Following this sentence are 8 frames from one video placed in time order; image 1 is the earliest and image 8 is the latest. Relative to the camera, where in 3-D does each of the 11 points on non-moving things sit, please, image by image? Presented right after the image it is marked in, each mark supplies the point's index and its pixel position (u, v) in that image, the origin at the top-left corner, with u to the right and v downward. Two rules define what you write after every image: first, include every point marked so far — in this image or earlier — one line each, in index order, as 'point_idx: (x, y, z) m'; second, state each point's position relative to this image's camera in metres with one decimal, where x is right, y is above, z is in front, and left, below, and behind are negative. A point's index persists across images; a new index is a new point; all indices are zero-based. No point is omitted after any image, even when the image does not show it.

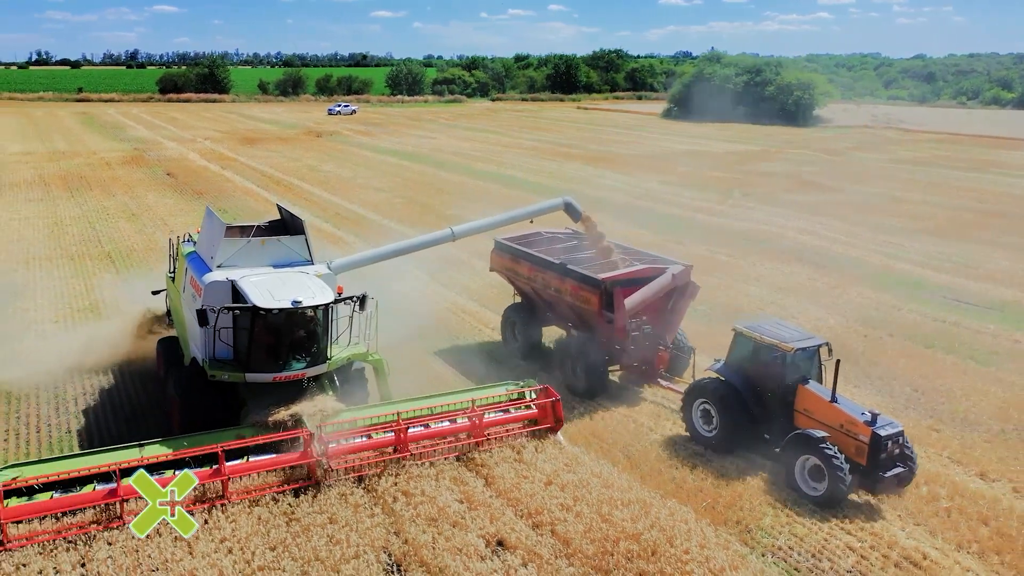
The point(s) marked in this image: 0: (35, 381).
0: (-6.2, -1.2, +10.8) m
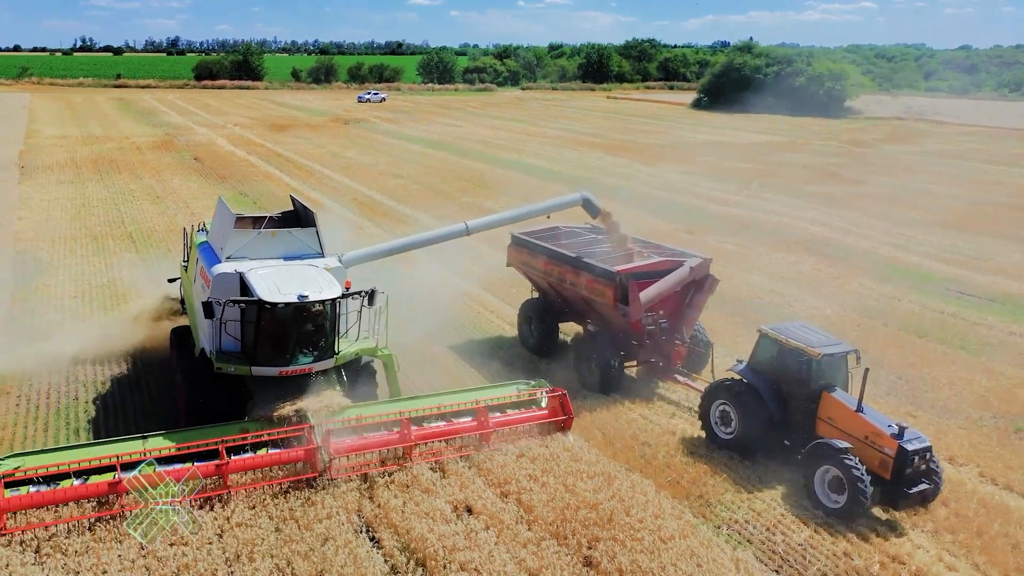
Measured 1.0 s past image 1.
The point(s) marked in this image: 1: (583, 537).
0: (-6.4, -0.9, +11.4) m
1: (+0.6, -2.1, +6.8) m
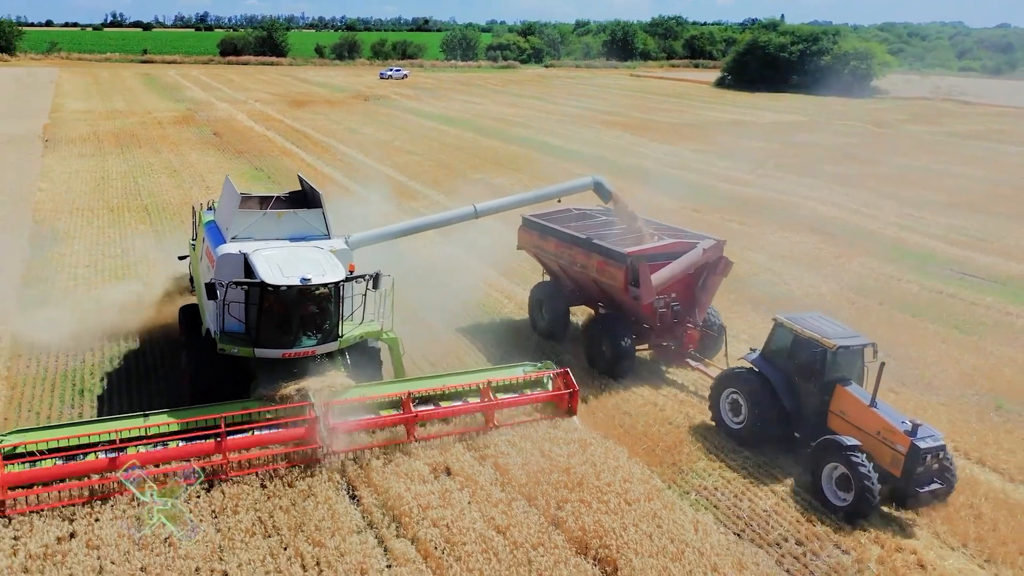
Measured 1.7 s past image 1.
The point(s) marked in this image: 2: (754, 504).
0: (-6.5, -0.4, +11.8) m
1: (+0.3, -1.8, +7.1) m
2: (+2.2, -2.0, +7.6) m
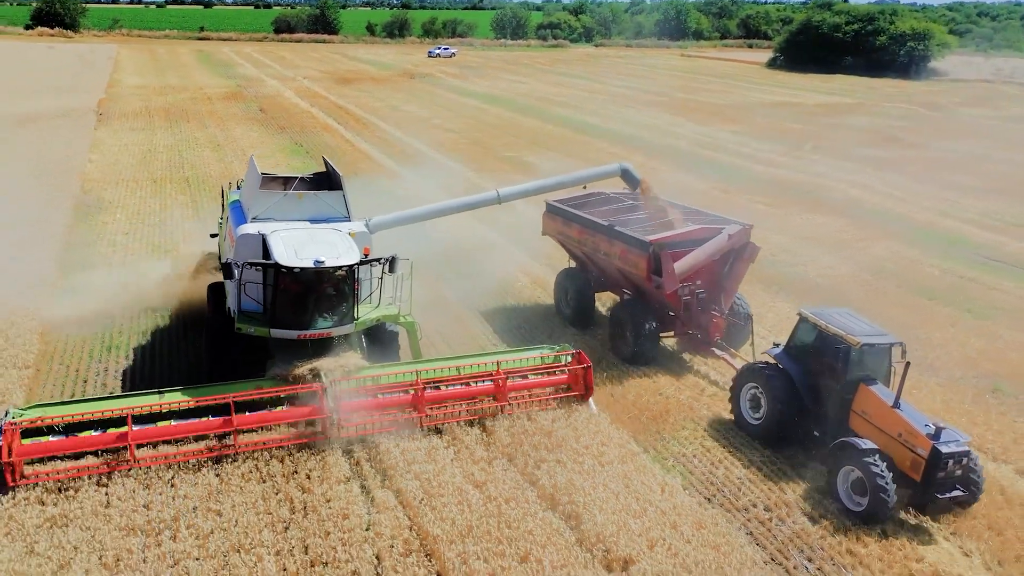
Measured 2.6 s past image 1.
0: (-6.3, +0.1, +12.5) m
1: (+0.2, -1.6, +7.5) m
2: (+2.0, -1.7, +7.8) m
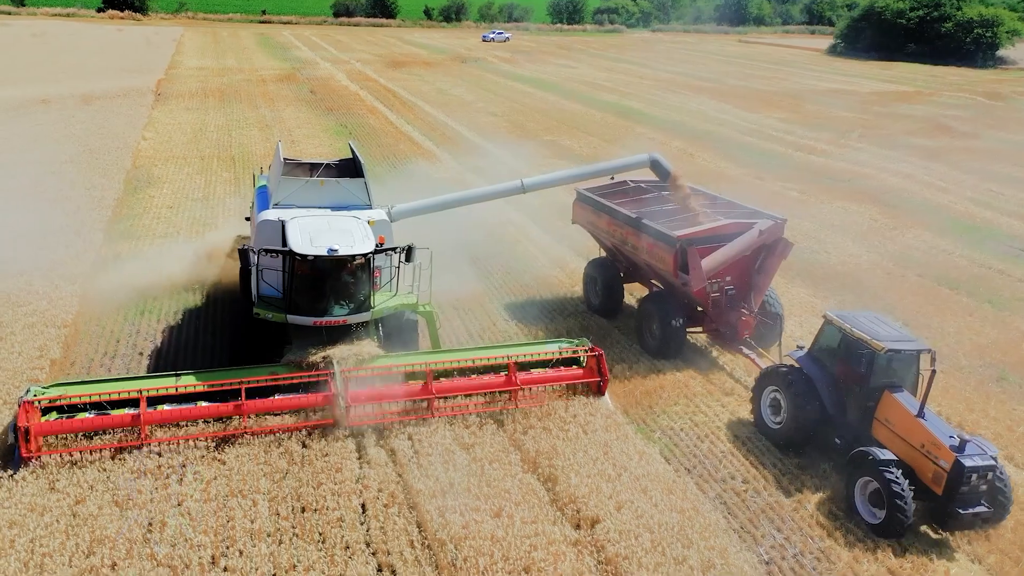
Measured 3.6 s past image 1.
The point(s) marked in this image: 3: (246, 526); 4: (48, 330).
0: (-6.0, +0.6, +13.3) m
1: (+0.1, -1.3, +7.8) m
2: (+2.0, -1.5, +8.1) m
3: (-2.0, -1.8, +6.3) m
4: (-5.5, -0.5, +9.8) m
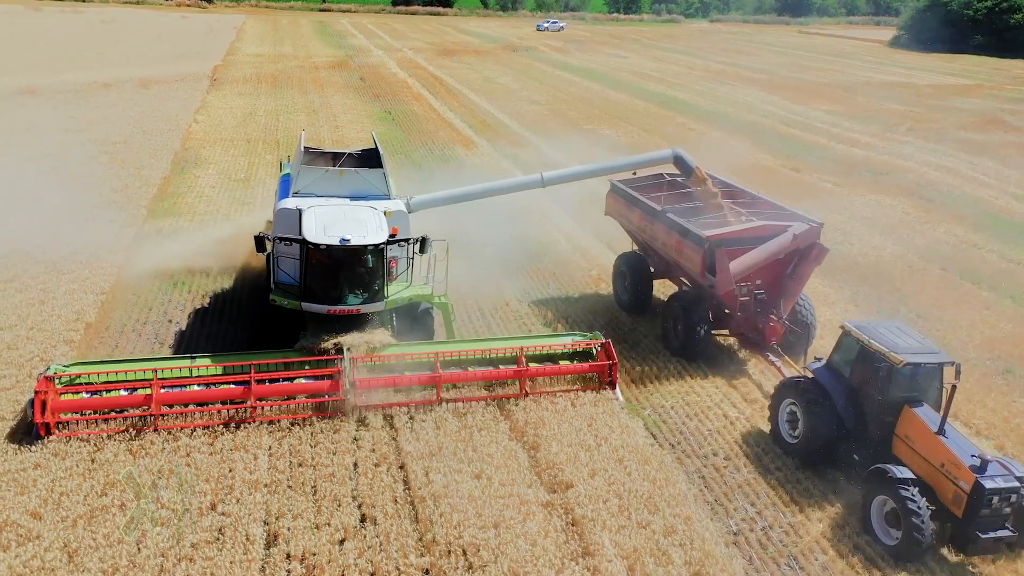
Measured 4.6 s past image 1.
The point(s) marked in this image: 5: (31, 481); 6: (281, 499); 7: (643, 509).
0: (-5.6, +1.1, +14.0) m
1: (0.0, -1.1, +8.2) m
2: (+1.9, -1.4, +8.3) m
3: (-2.2, -1.5, +6.8) m
4: (-5.4, -0.1, +10.5) m
5: (-3.9, -1.5, +6.6) m
6: (-1.8, -1.7, +6.5) m
7: (+1.0, -1.7, +6.4) m
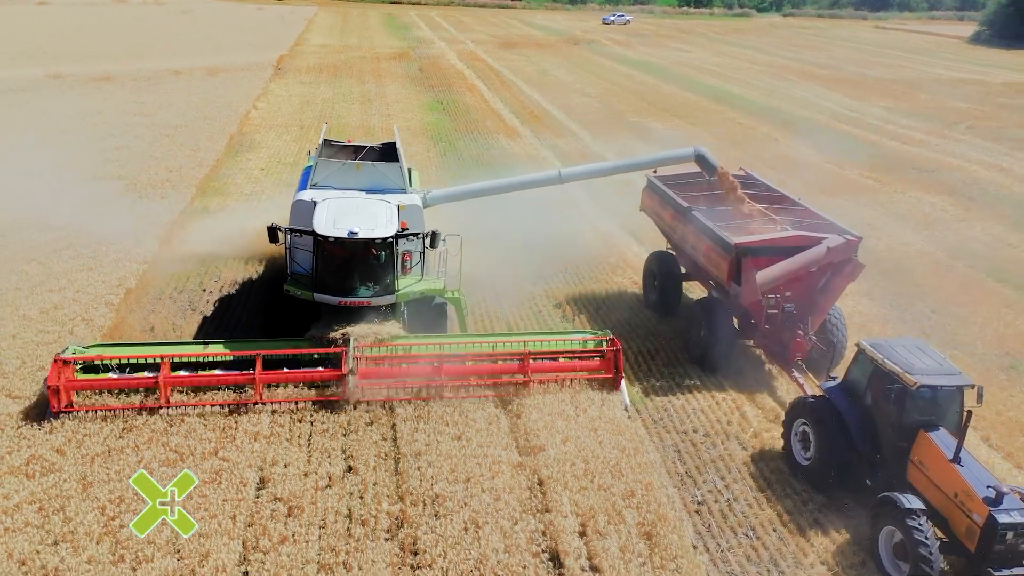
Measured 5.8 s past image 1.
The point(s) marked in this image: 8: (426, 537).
0: (-5.1, +1.5, +14.9) m
1: (-0.1, -0.9, +8.6) m
2: (+1.8, -1.2, +8.6) m
3: (-2.4, -1.3, +7.4) m
4: (-5.2, +0.3, +11.4) m
5: (-4.0, -1.2, +7.4) m
6: (-2.0, -1.4, +7.1) m
7: (+0.8, -1.5, +6.8) m
8: (-0.6, -1.8, +6.0) m
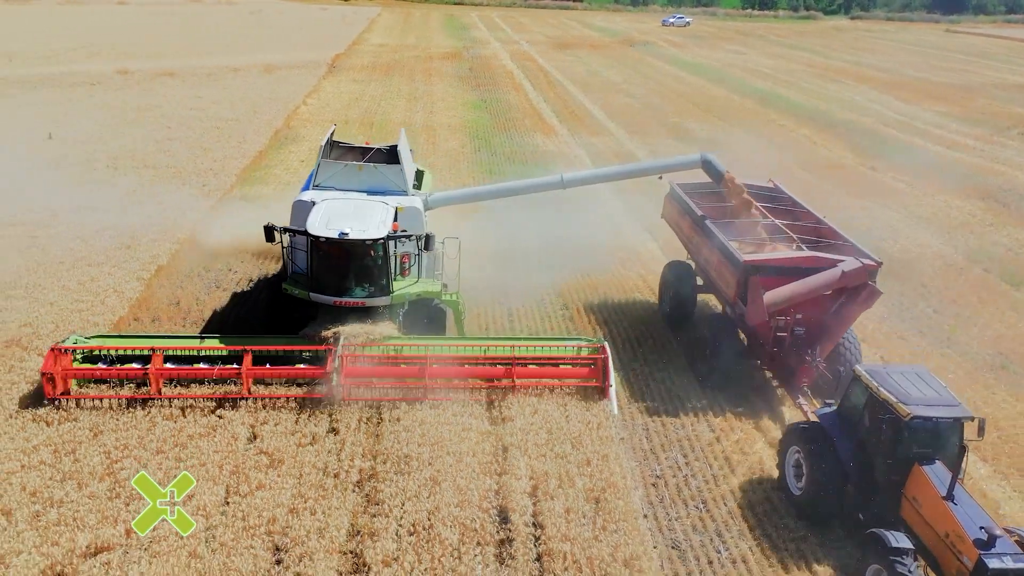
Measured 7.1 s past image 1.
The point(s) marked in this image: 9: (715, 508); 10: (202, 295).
0: (-4.7, +1.8, +15.8) m
1: (-0.2, -0.7, +9.2) m
2: (+1.7, -1.1, +9.0) m
3: (-2.6, -1.0, +8.1) m
4: (-5.1, +0.6, +12.3) m
5: (-4.3, -0.9, +8.2) m
6: (-2.3, -1.2, +7.8) m
7: (+0.5, -1.4, +7.2) m
8: (-1.0, -1.6, +6.5) m
9: (+1.7, -1.9, +7.0) m
10: (-4.0, -0.1, +10.8) m
